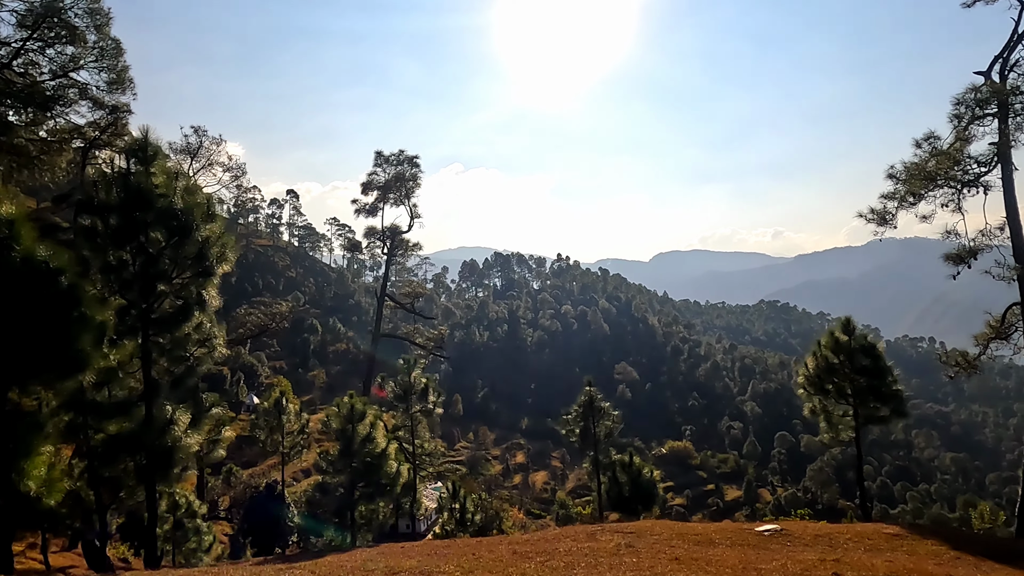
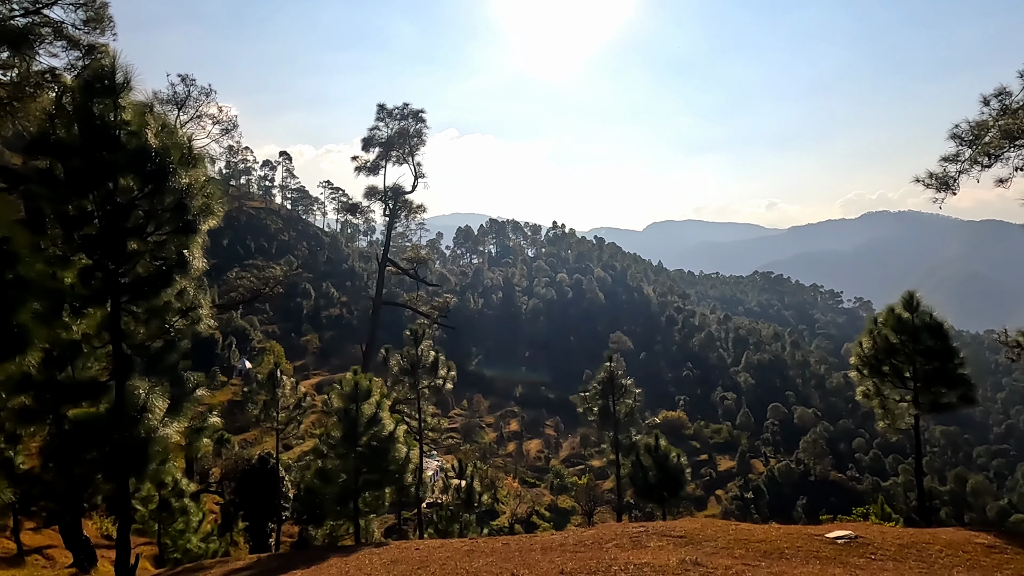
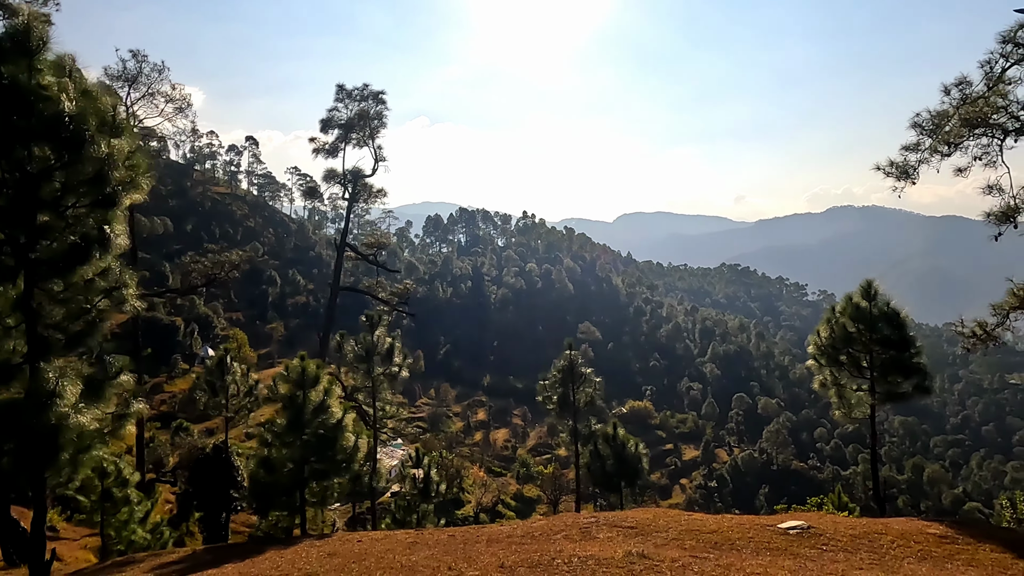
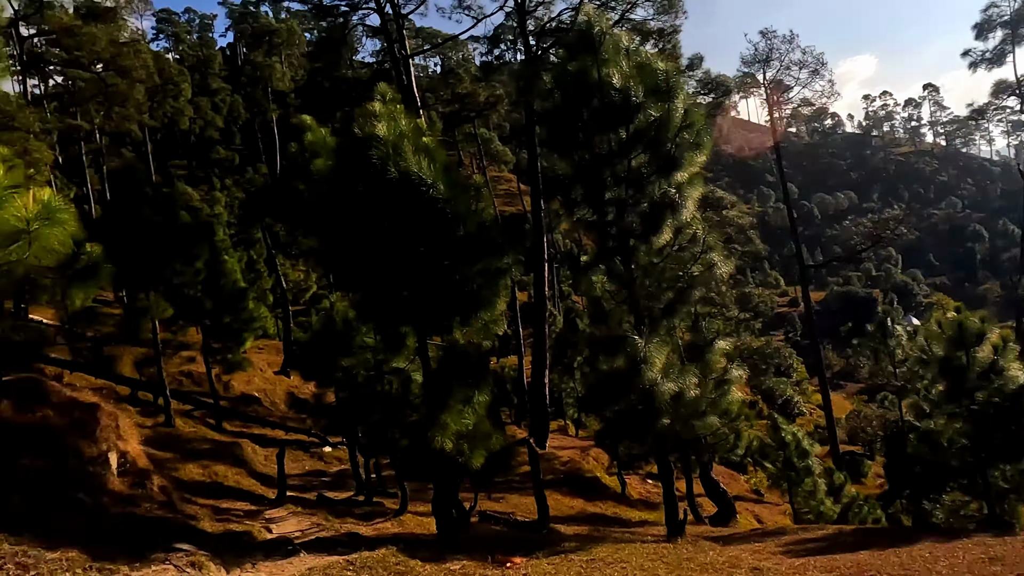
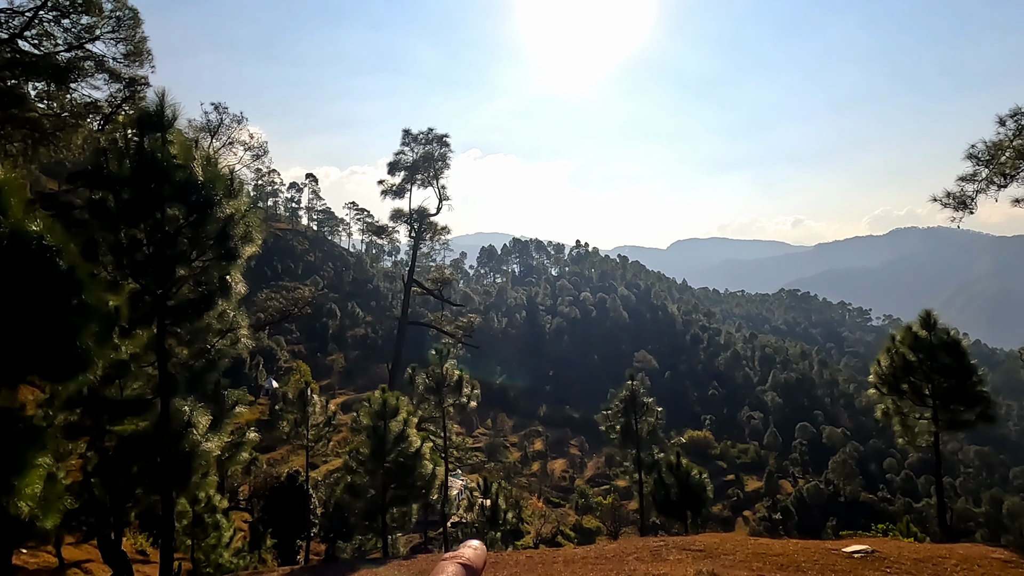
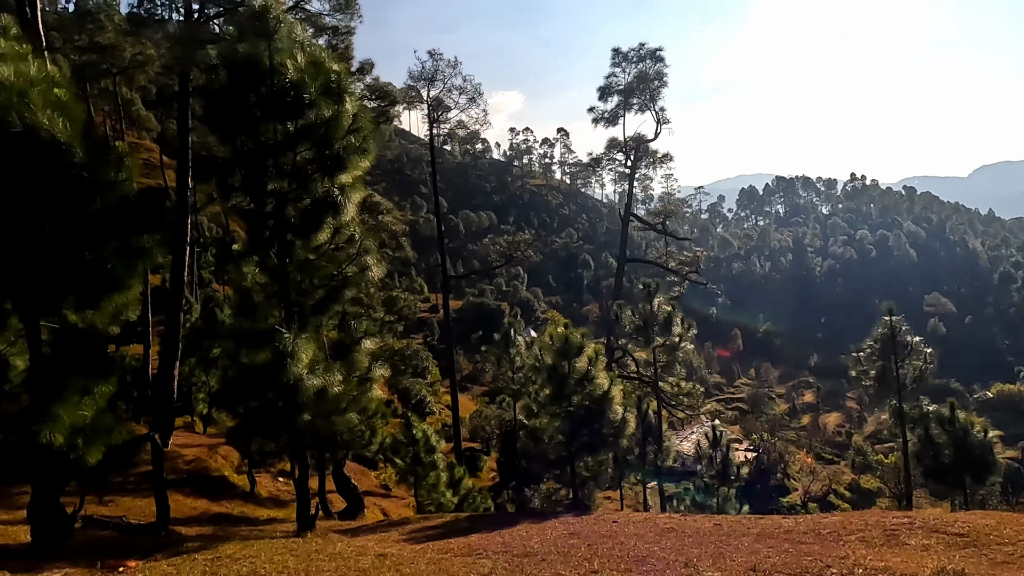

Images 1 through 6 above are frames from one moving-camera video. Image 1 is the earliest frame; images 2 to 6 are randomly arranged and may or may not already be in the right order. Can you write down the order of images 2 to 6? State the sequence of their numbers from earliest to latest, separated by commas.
5, 2, 3, 6, 4
